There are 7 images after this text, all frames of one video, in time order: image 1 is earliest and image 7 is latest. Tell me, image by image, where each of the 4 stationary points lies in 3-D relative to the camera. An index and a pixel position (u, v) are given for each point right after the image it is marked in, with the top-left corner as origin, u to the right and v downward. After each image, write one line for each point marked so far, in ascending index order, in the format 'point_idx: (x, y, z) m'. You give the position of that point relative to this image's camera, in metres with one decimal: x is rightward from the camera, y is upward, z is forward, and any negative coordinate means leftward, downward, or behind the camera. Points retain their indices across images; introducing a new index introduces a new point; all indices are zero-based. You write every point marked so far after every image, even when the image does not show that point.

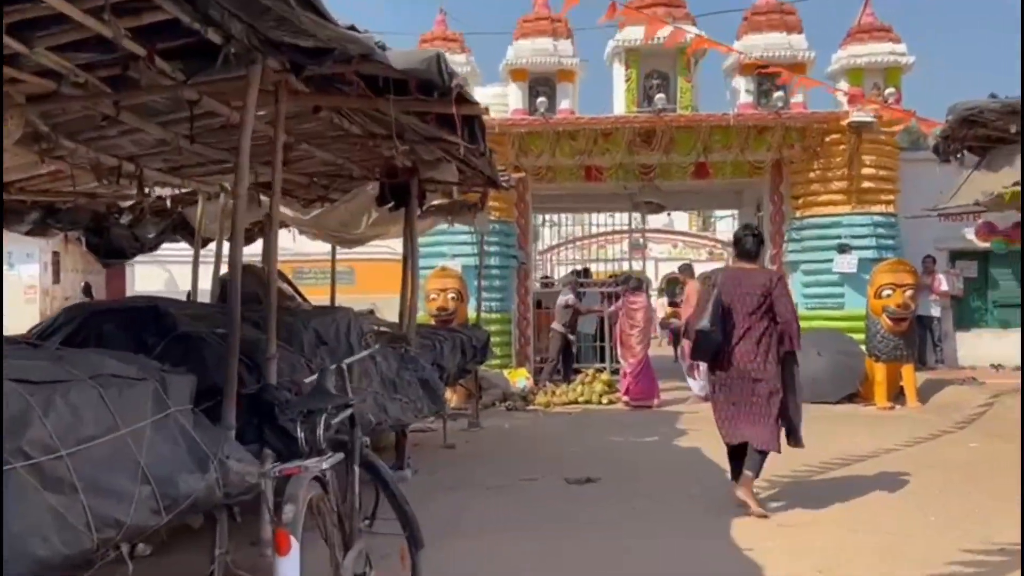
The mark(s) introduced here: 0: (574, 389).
0: (+0.8, -1.3, +11.5) m
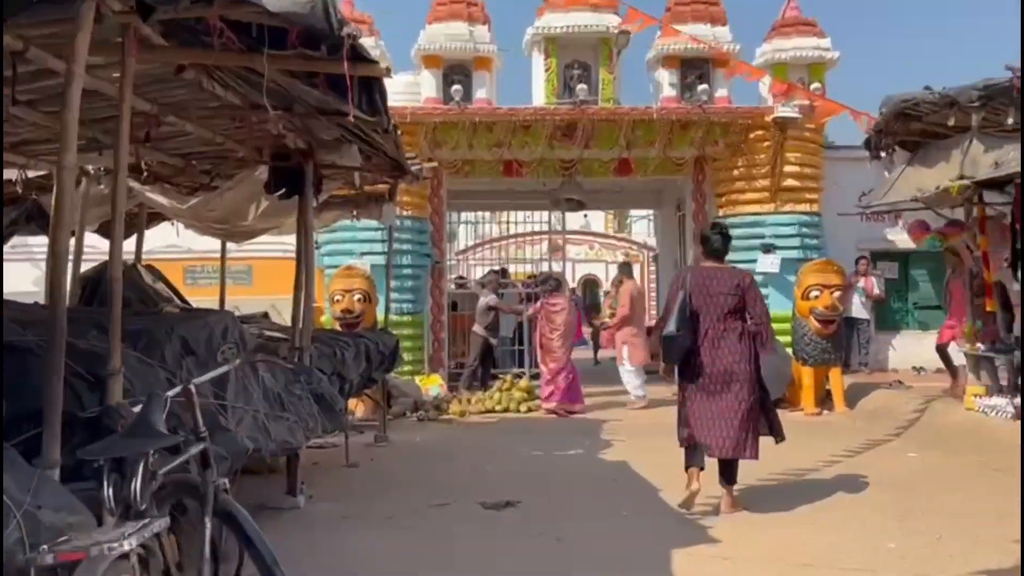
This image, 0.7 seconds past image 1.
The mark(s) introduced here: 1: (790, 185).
0: (-0.3, -1.3, +10.8) m
1: (+3.7, +1.4, +11.7) m
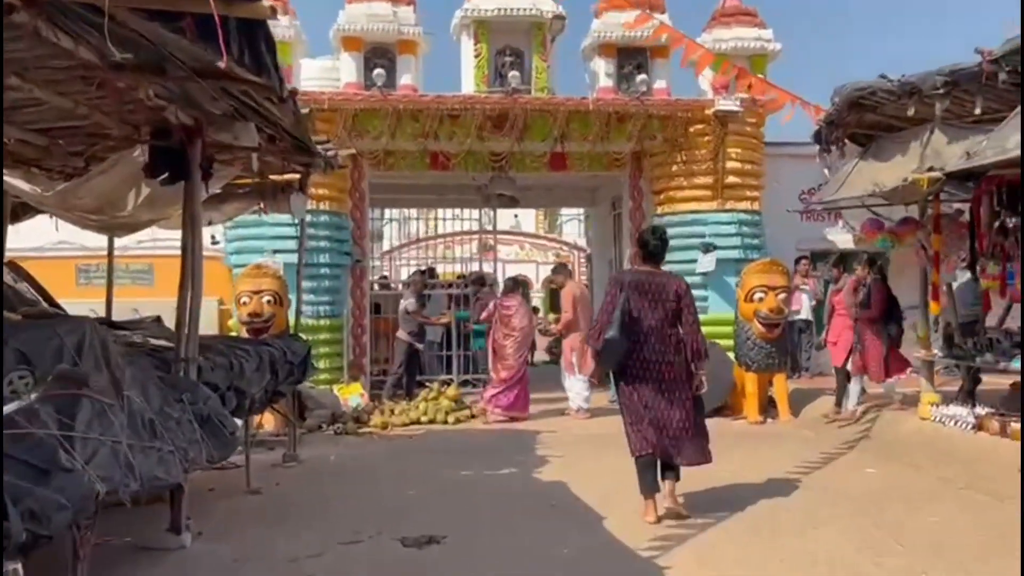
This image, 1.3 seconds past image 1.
0: (-1.1, -1.3, +10.0) m
1: (+2.8, +1.3, +11.2) m
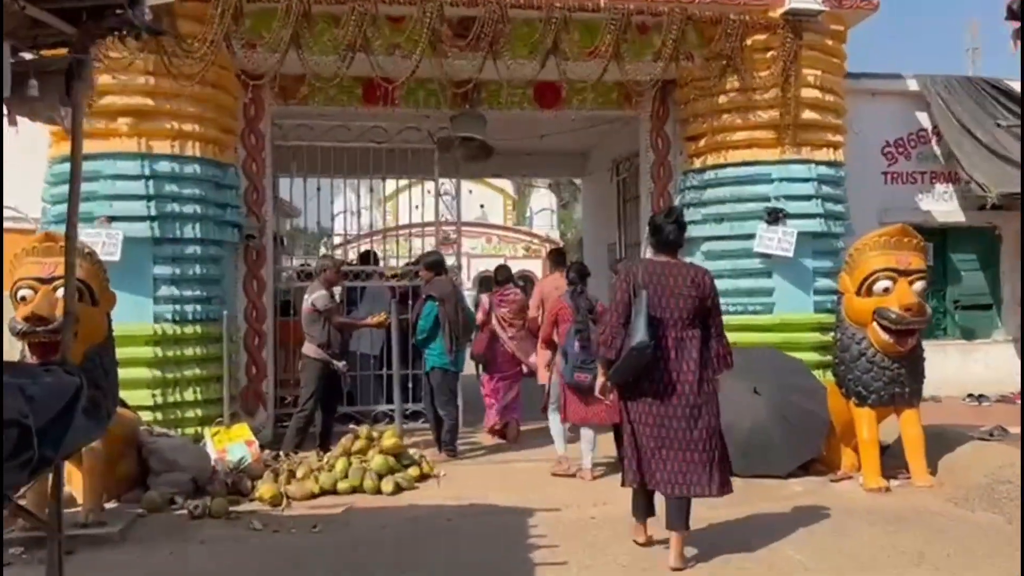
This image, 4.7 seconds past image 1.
0: (-1.3, -1.2, +6.2) m
1: (+2.5, +1.4, +7.6) m
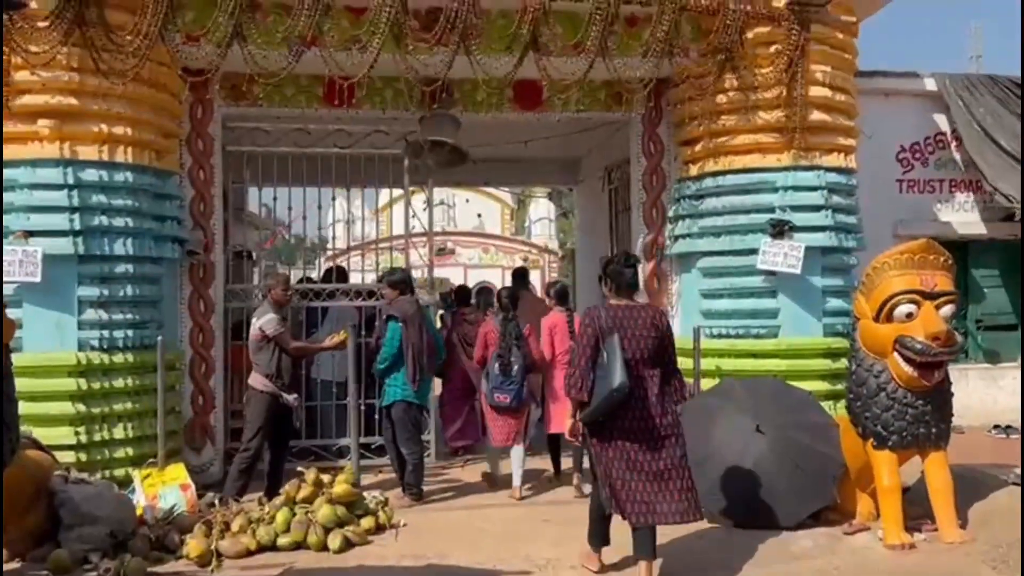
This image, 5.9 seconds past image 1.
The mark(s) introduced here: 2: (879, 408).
0: (-1.5, -1.4, +5.5) m
1: (+2.3, +1.3, +6.8) m
2: (+2.2, -0.7, +5.3) m
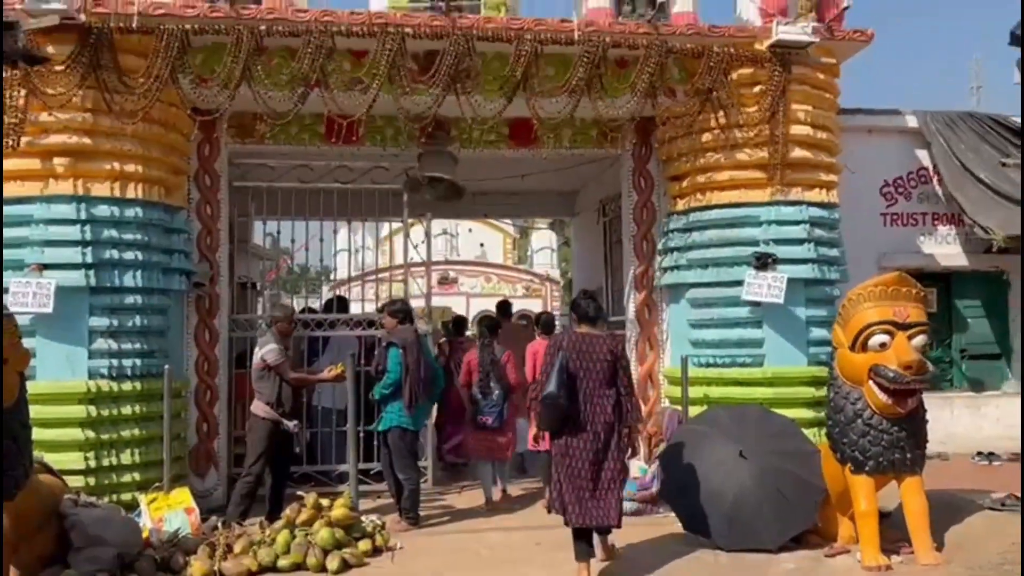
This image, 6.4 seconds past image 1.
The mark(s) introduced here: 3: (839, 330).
0: (-1.5, -1.6, +5.7) m
1: (+2.3, +1.0, +7.1) m
2: (+2.1, -0.9, +5.5) m
3: (+2.1, -0.3, +5.7) m
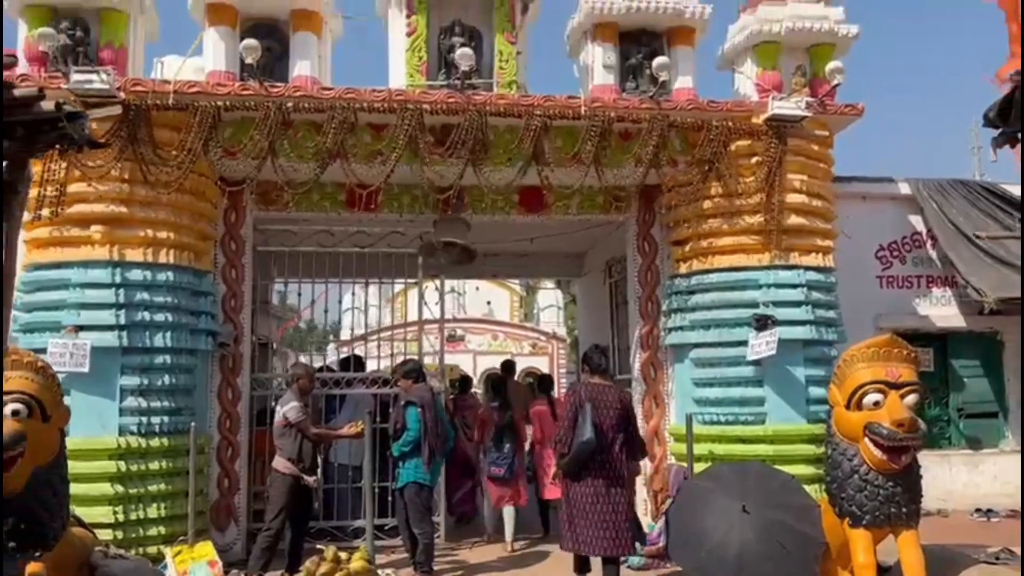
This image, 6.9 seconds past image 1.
0: (-1.4, -2.0, +5.9) m
1: (+2.4, +0.5, +7.5) m
2: (+2.2, -1.3, +5.8) m
3: (+2.2, -0.7, +6.0) m
